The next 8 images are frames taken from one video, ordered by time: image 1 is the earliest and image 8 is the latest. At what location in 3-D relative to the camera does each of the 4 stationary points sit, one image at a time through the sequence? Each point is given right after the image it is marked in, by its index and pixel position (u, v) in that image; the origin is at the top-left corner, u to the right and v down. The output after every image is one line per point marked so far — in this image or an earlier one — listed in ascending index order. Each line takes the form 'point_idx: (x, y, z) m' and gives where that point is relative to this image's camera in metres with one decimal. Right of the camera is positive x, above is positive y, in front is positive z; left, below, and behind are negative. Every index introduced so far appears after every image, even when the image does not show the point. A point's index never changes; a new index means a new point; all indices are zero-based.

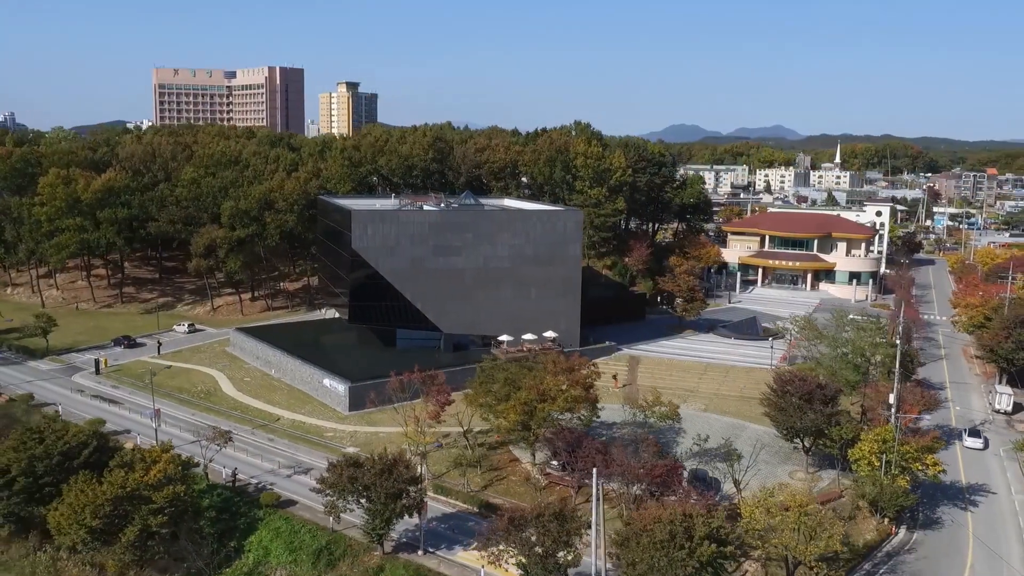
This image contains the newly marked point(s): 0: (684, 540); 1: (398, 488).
0: (+3.0, -4.3, +14.9) m
1: (-2.3, -4.4, +19.2) m
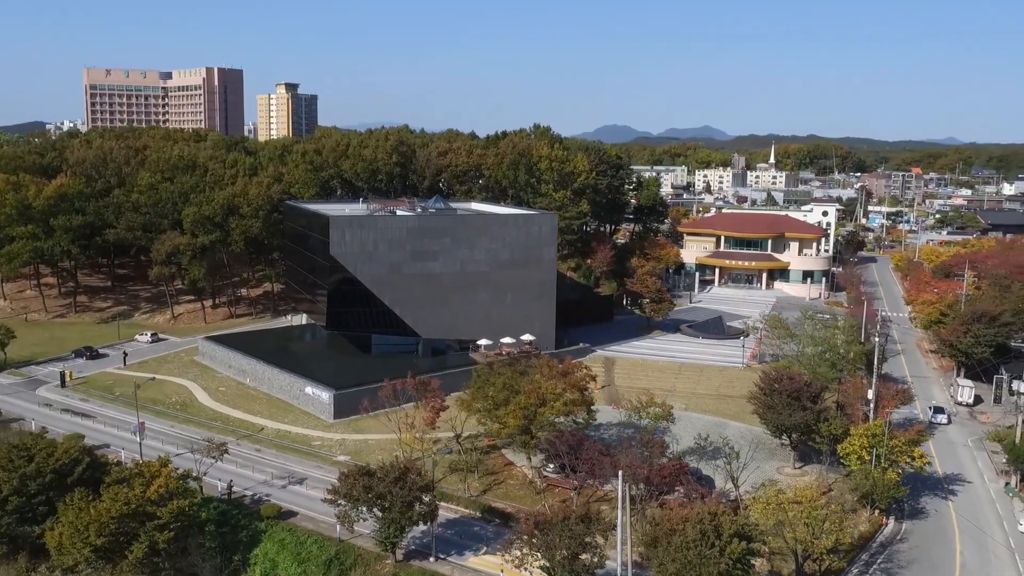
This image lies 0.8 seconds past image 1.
0: (+3.6, -4.4, +15.4) m
1: (-2.0, -4.5, +19.2) m
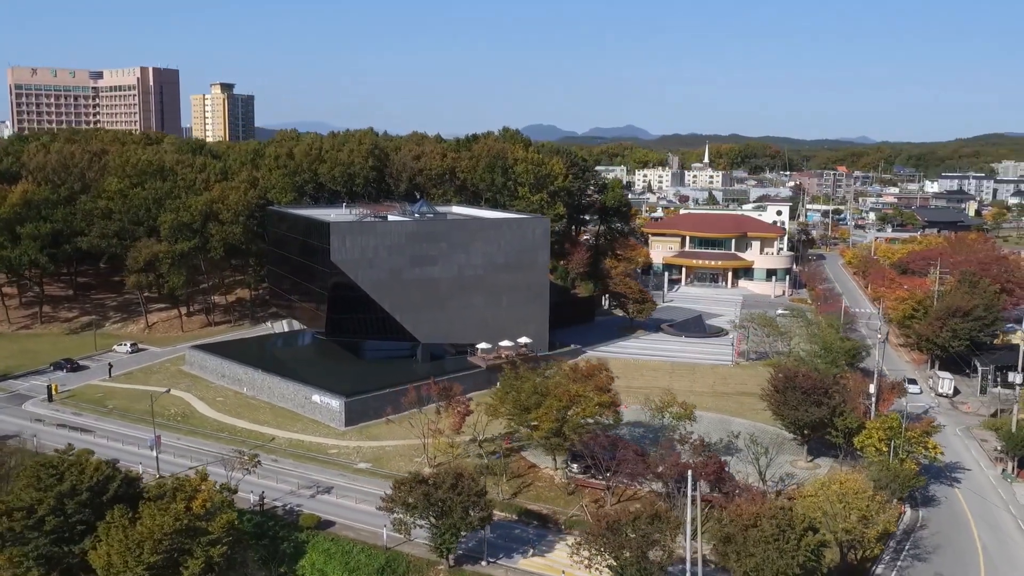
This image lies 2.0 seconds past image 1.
0: (+5.1, -4.5, +16.0) m
1: (-0.8, -4.7, +19.4) m
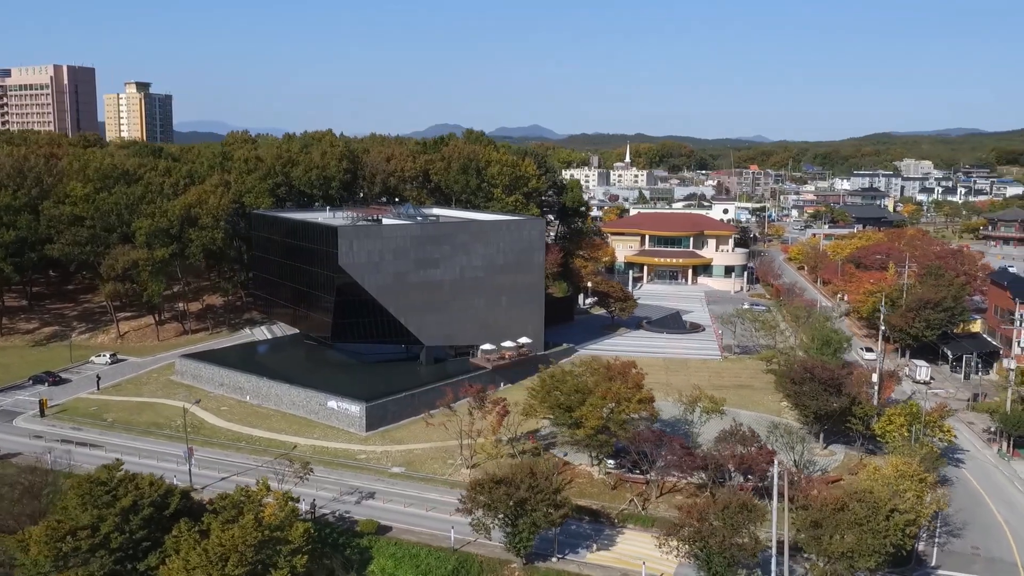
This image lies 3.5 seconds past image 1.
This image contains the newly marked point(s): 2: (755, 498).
0: (+7.2, -4.4, +17.1) m
1: (+0.9, -4.8, +19.8) m
2: (+5.4, -4.5, +18.9) m
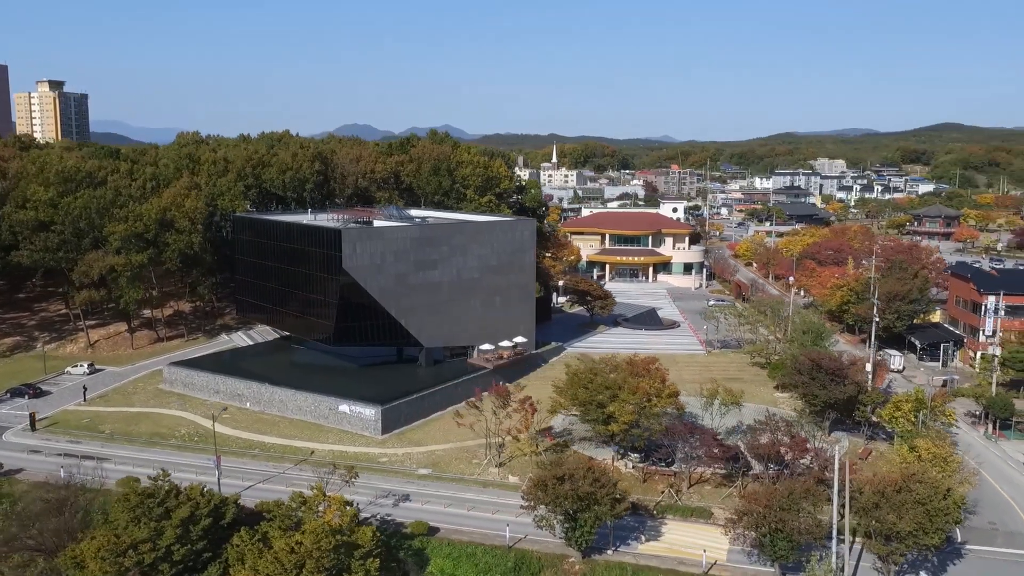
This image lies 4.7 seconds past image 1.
0: (+8.8, -4.3, +18.2) m
1: (+2.3, -4.7, +20.3) m
2: (+6.9, -4.4, +19.8) m
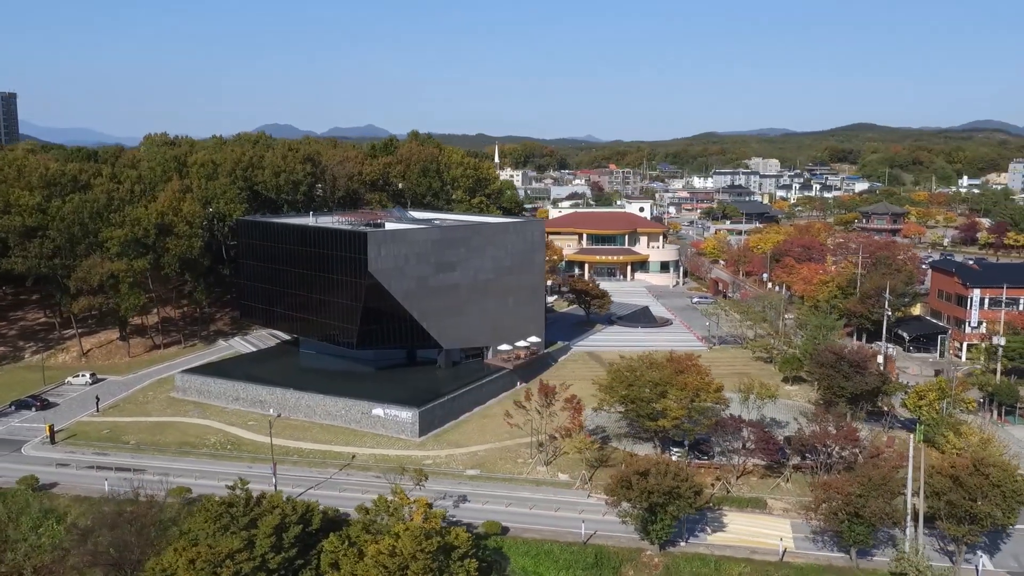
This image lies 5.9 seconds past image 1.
0: (+10.9, -4.2, +19.3) m
1: (+4.3, -4.7, +20.9) m
2: (+8.8, -4.3, +20.8) m
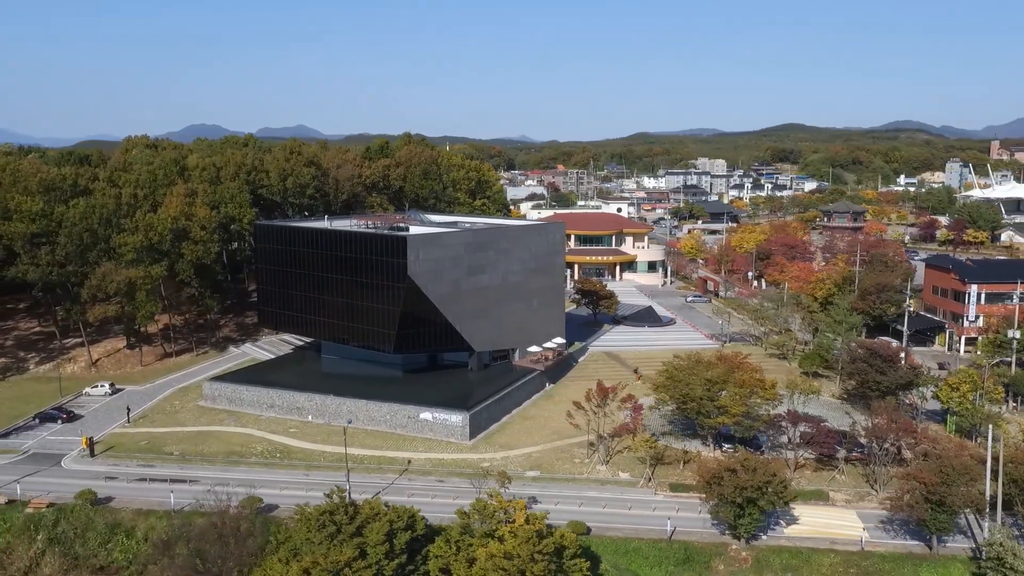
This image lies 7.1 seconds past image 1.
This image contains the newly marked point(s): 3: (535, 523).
0: (+13.2, -4.1, +20.4) m
1: (+6.5, -4.7, +21.5) m
2: (+11.1, -4.3, +21.7) m
3: (+0.4, -5.3, +19.7) m
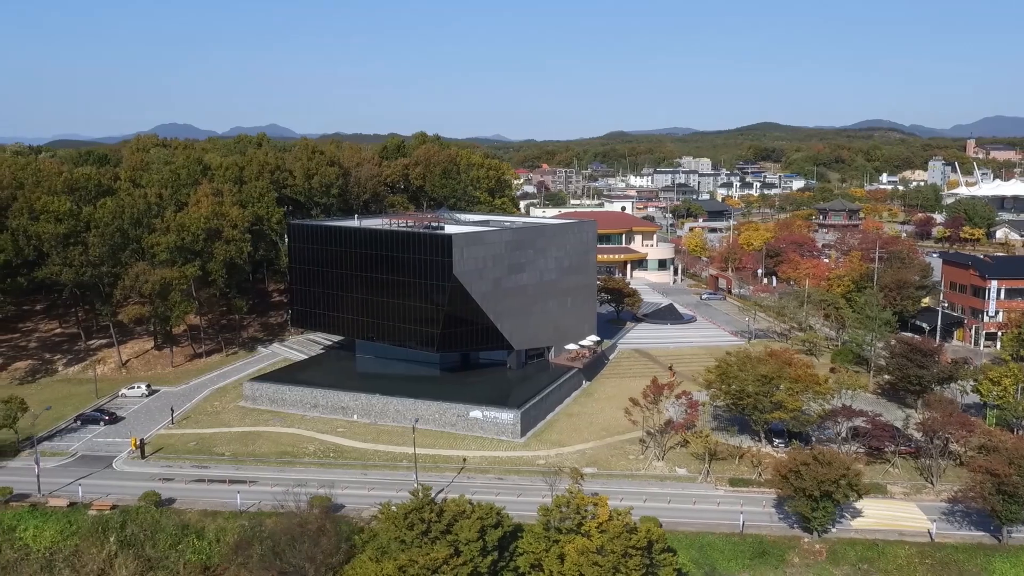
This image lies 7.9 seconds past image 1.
0: (+15.2, -4.0, +20.9) m
1: (+8.4, -4.6, +21.8) m
2: (+13.0, -4.1, +22.2) m
3: (+2.4, -5.3, +19.9) m
